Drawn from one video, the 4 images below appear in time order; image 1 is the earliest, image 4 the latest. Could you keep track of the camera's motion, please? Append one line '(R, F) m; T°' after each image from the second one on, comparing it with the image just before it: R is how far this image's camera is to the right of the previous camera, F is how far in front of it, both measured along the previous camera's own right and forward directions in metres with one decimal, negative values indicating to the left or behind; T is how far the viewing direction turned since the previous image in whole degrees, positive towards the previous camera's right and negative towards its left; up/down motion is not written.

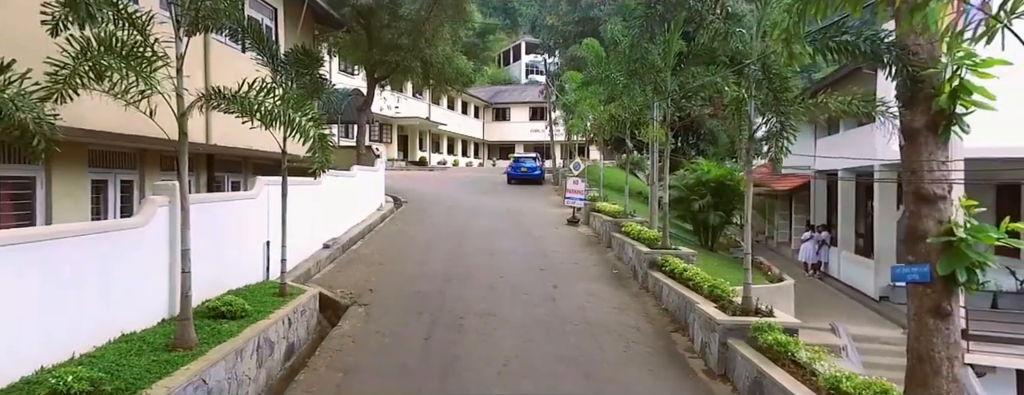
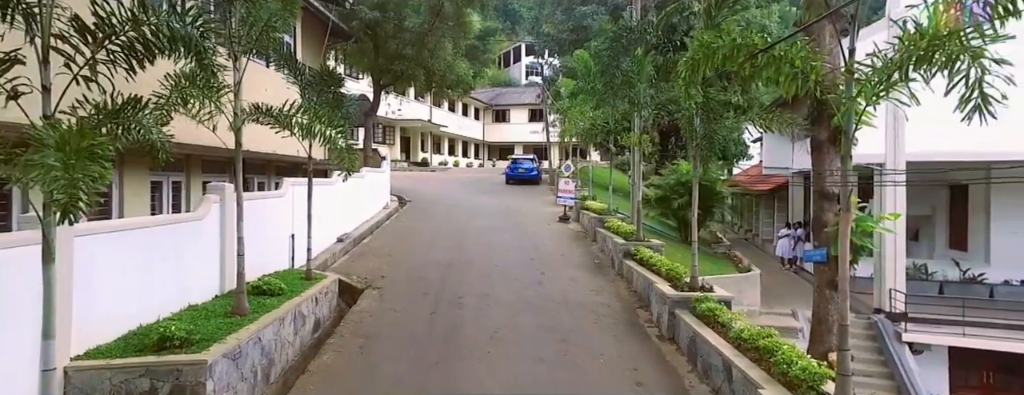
(+0.1, -1.4) m; 0°
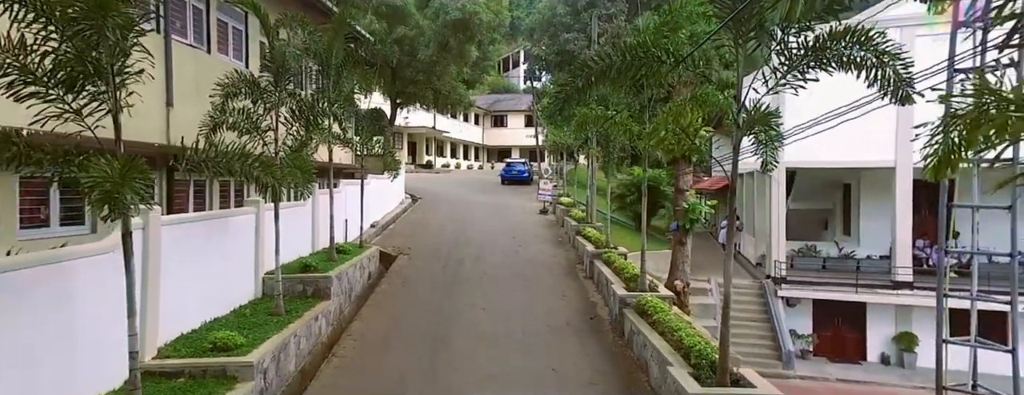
(+0.4, -4.7) m; 0°
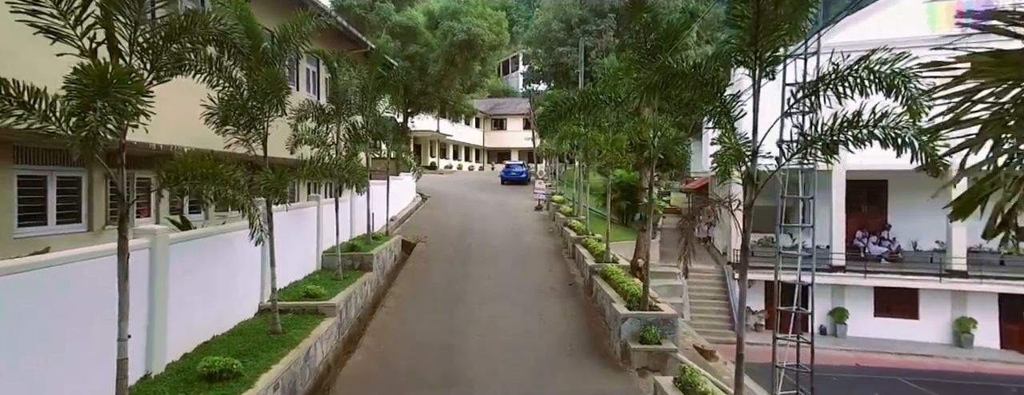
(0.0, -3.0) m; 0°
